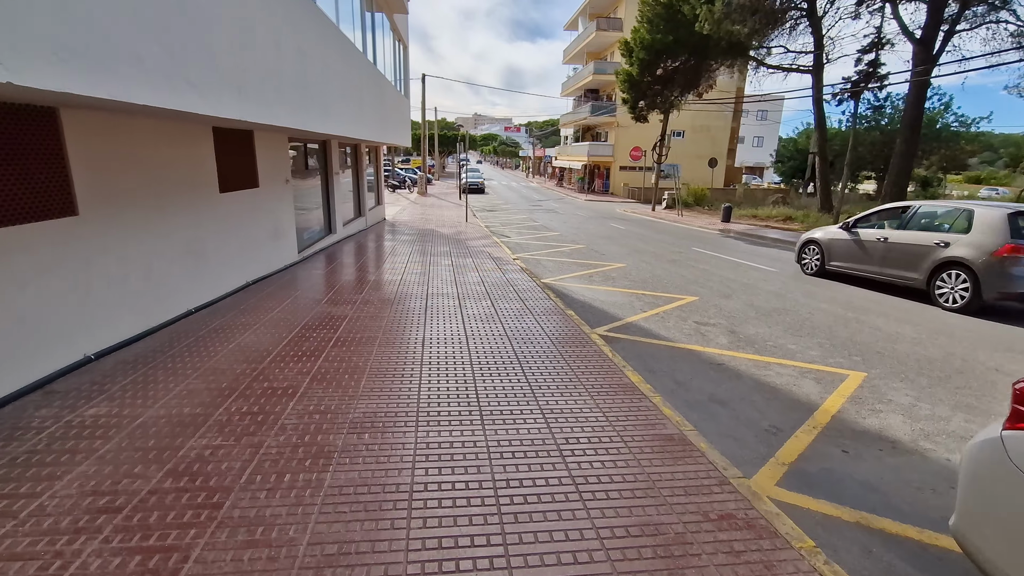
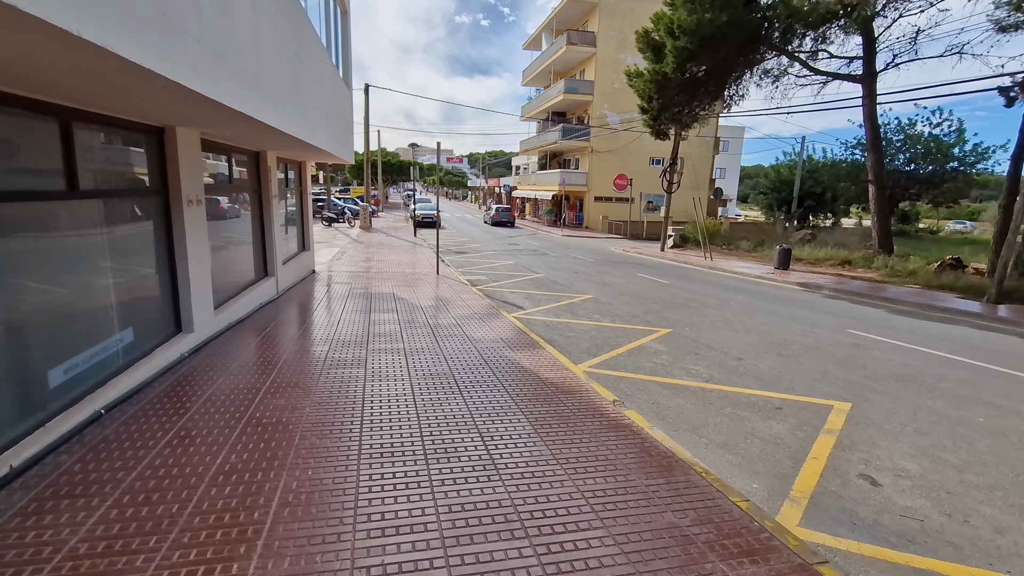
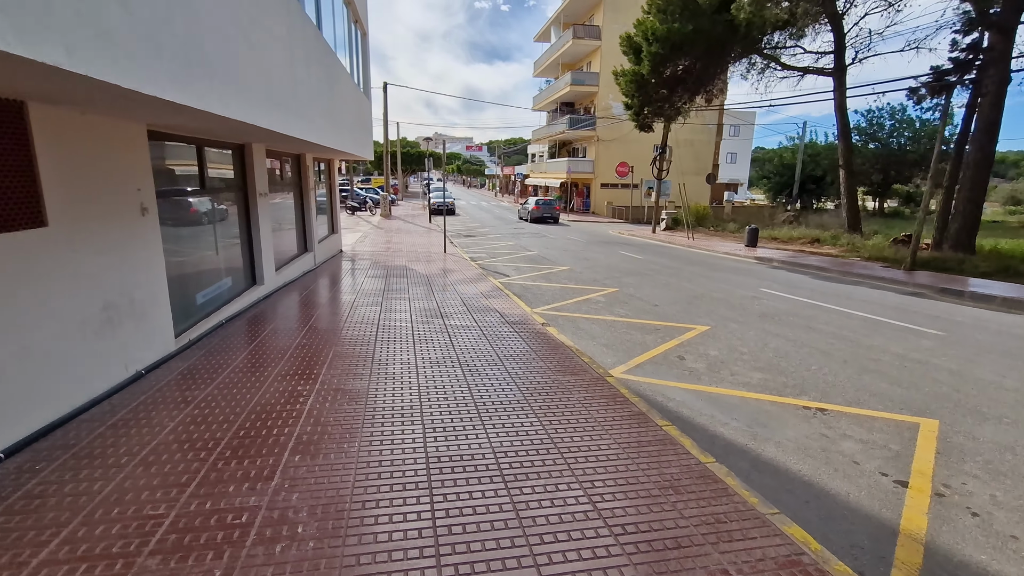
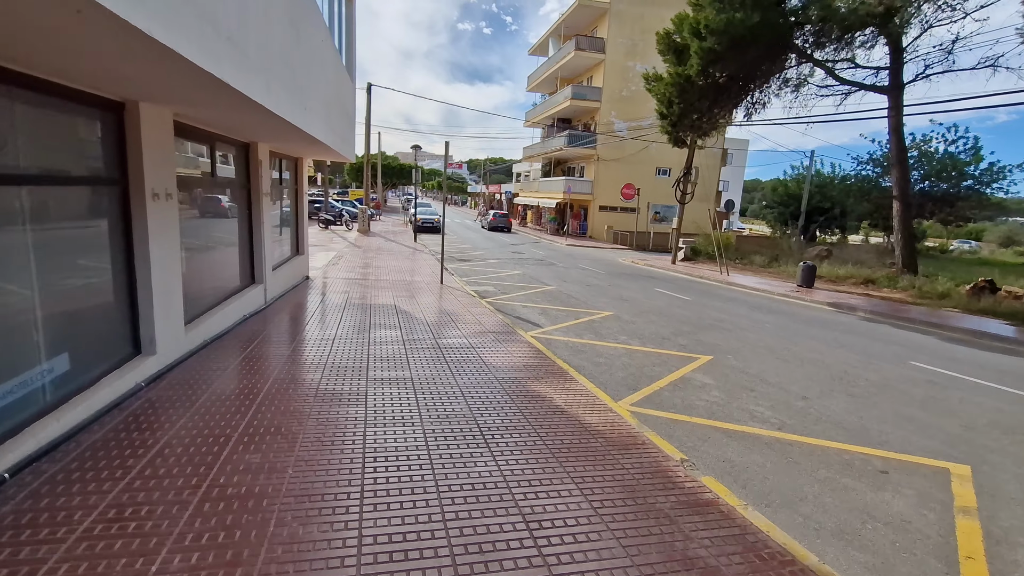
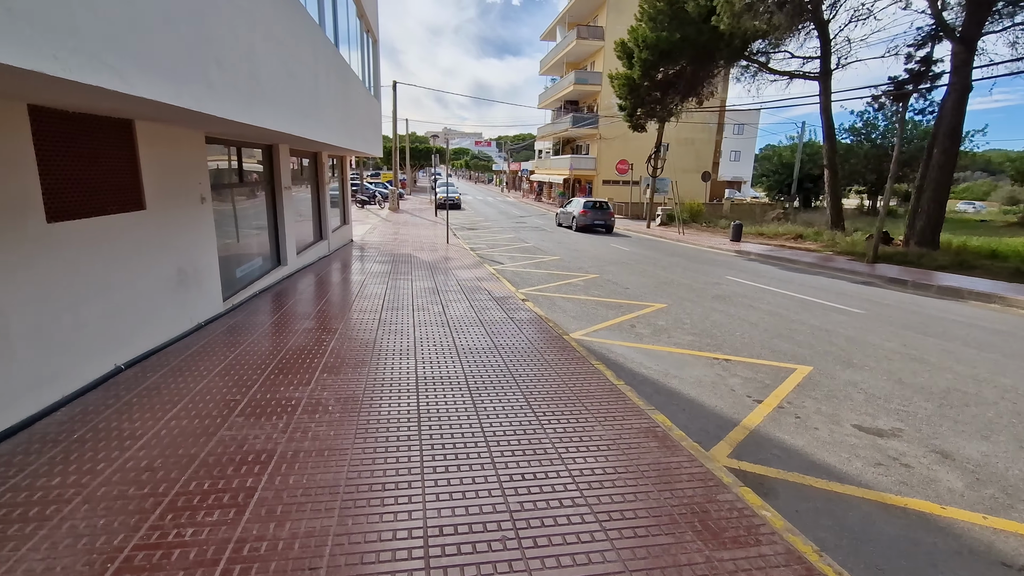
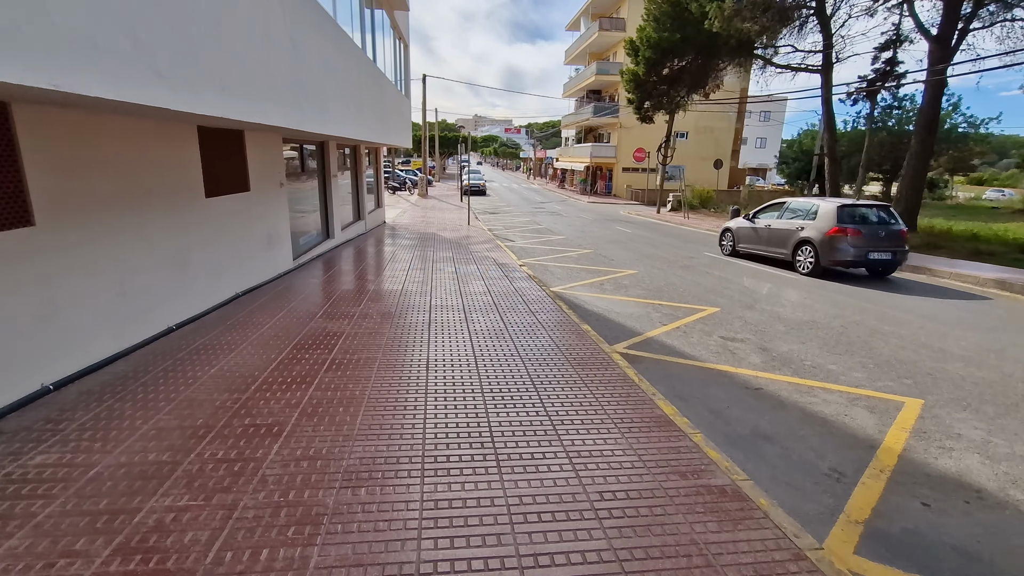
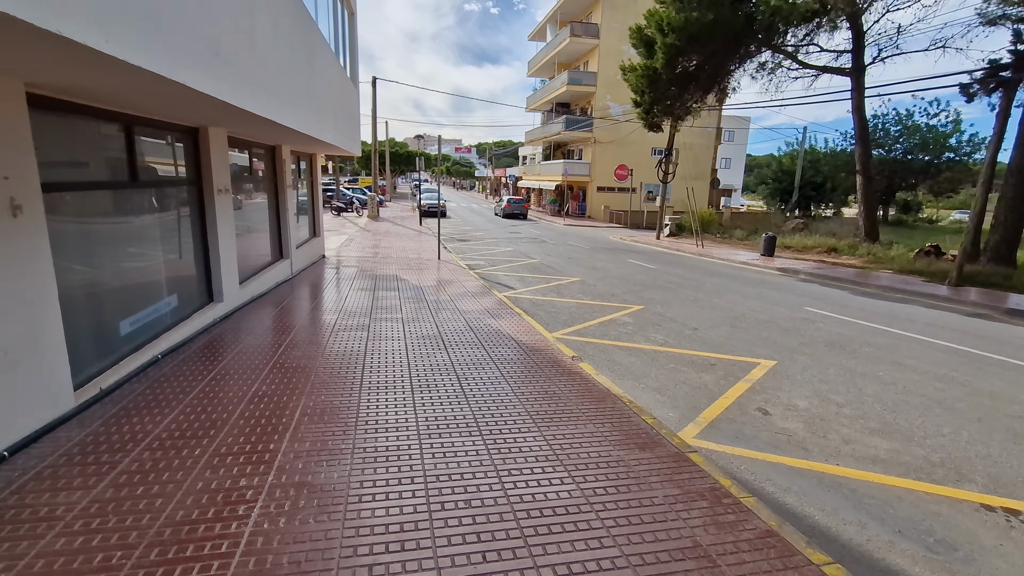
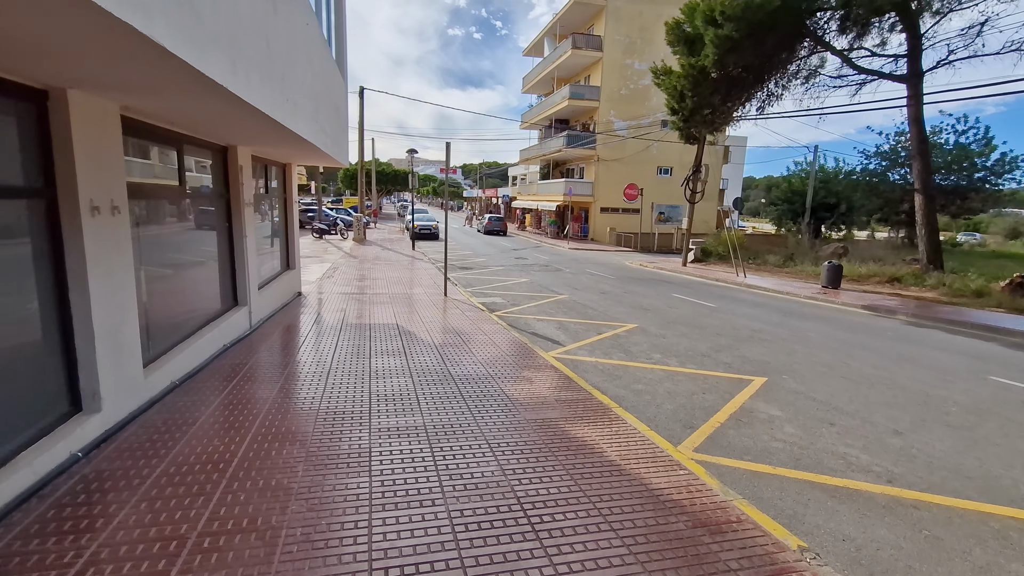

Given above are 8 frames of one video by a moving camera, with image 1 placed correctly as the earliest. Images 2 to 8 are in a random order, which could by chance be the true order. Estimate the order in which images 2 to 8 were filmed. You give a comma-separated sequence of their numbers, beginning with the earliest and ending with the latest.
6, 5, 3, 7, 2, 4, 8
